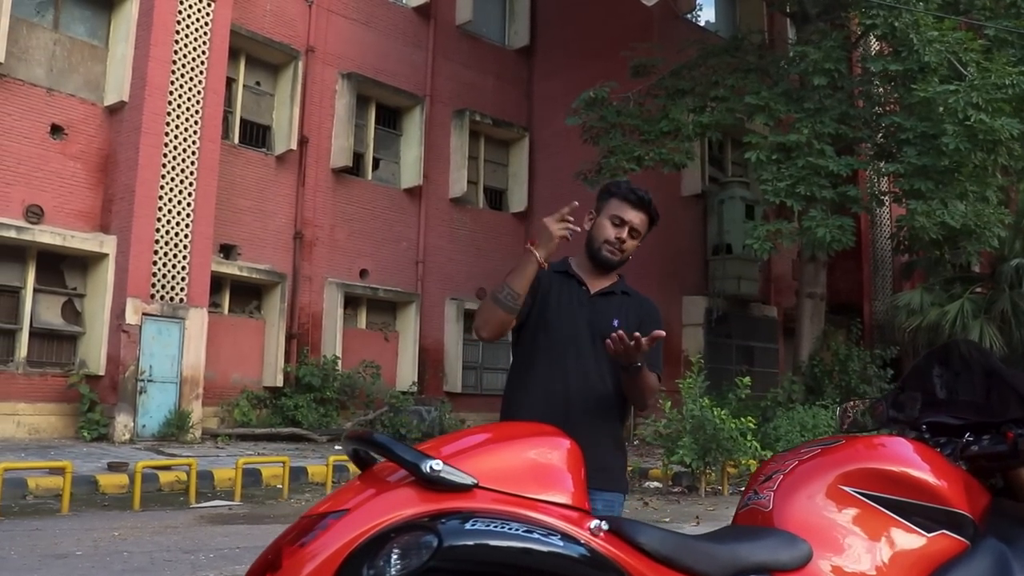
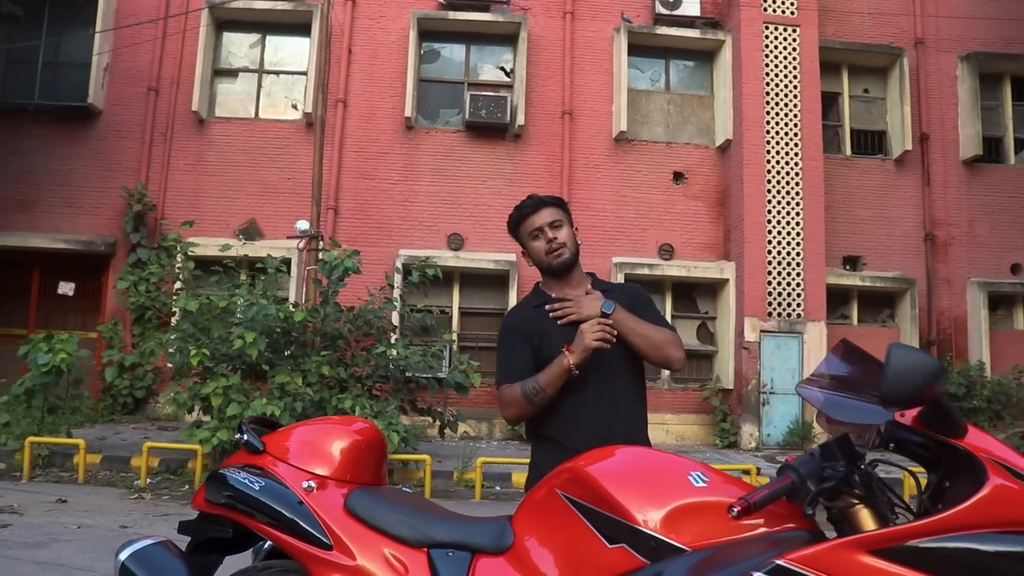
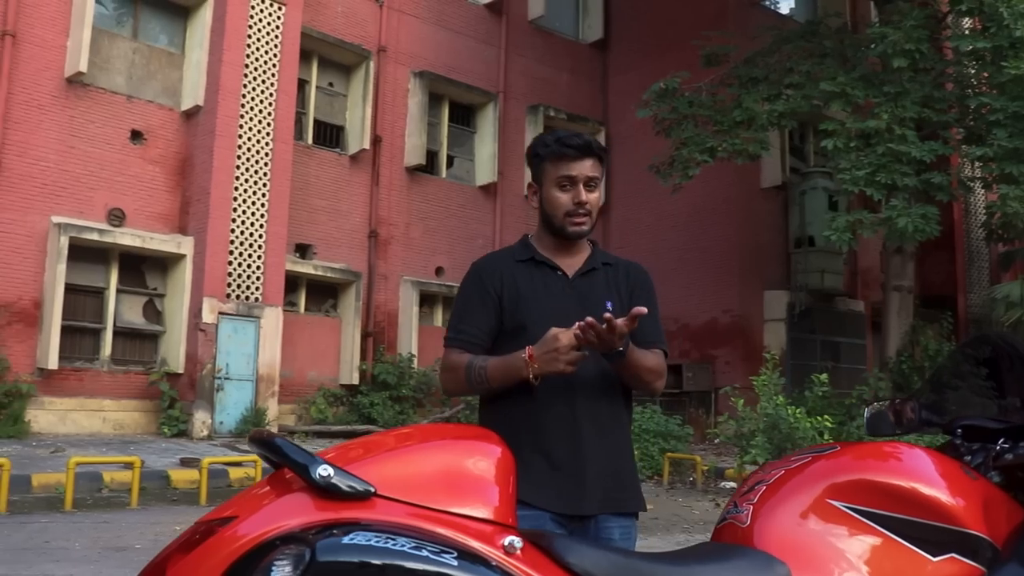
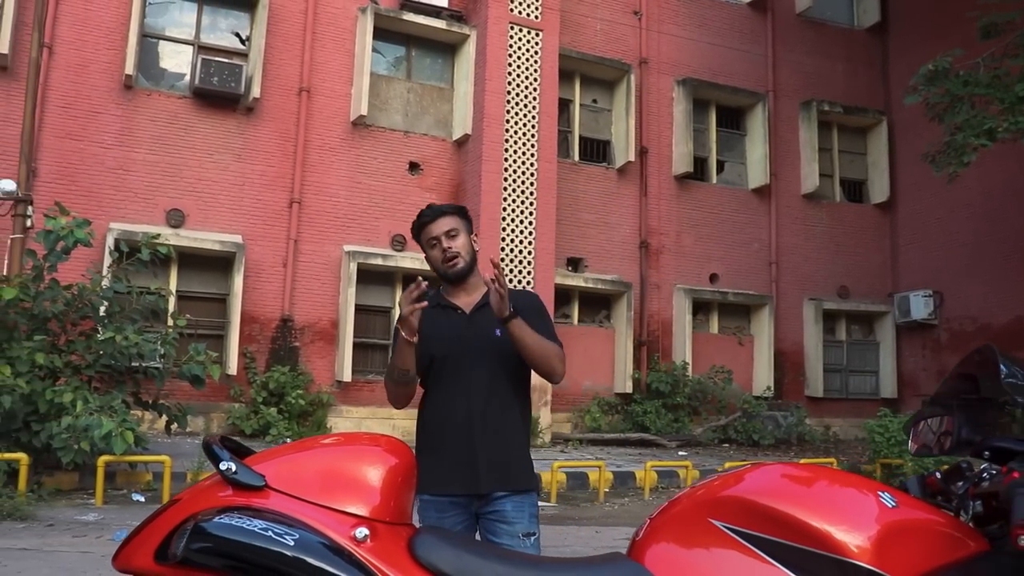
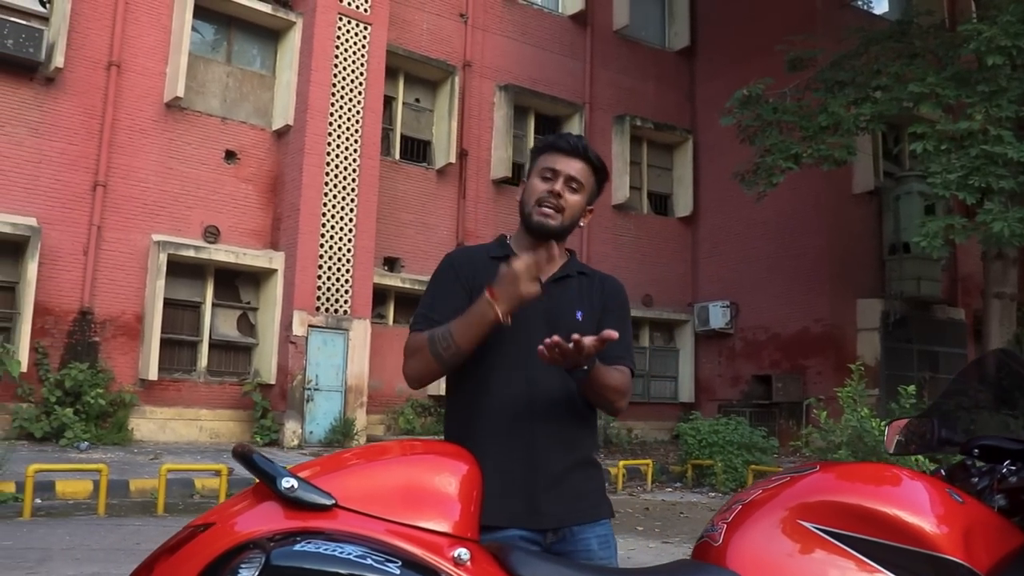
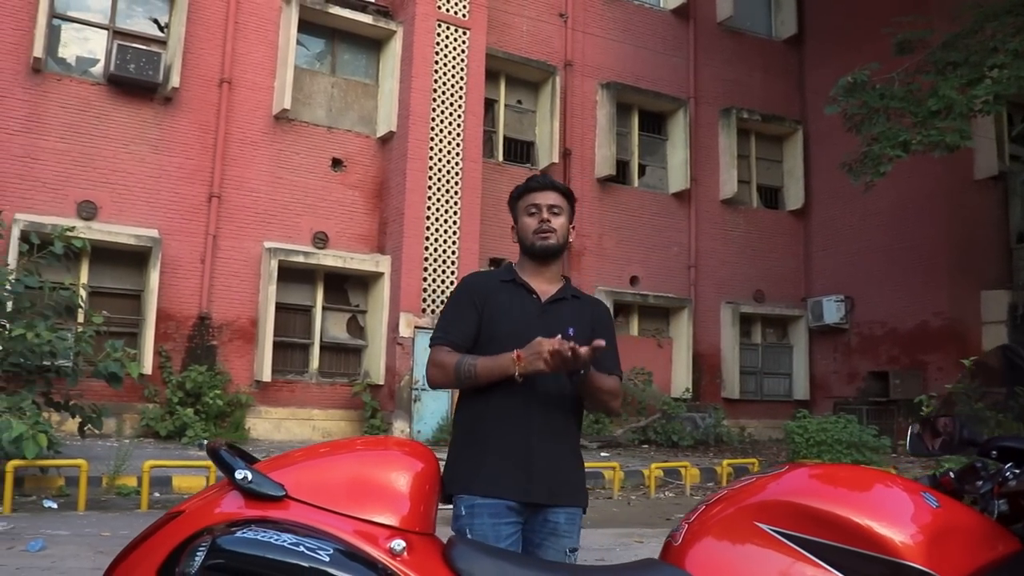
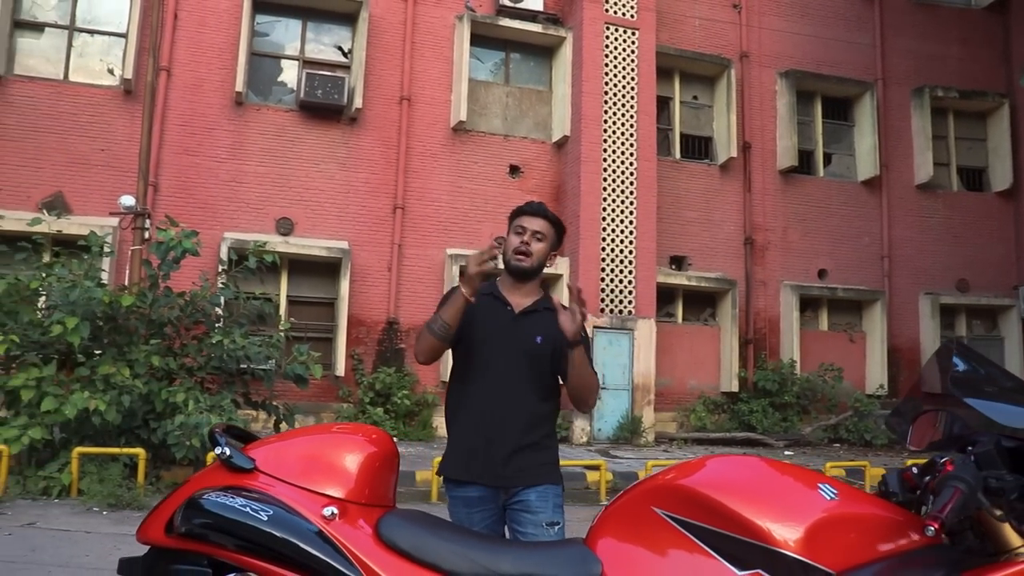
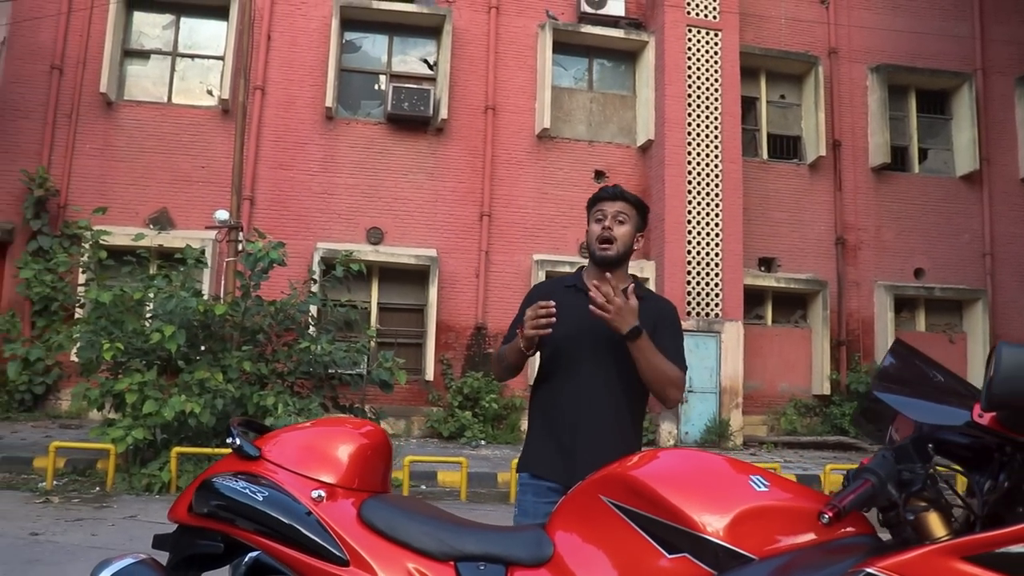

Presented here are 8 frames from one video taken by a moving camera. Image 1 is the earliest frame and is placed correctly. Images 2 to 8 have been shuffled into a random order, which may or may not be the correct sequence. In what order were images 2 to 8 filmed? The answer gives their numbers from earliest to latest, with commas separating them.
3, 5, 6, 4, 7, 8, 2
